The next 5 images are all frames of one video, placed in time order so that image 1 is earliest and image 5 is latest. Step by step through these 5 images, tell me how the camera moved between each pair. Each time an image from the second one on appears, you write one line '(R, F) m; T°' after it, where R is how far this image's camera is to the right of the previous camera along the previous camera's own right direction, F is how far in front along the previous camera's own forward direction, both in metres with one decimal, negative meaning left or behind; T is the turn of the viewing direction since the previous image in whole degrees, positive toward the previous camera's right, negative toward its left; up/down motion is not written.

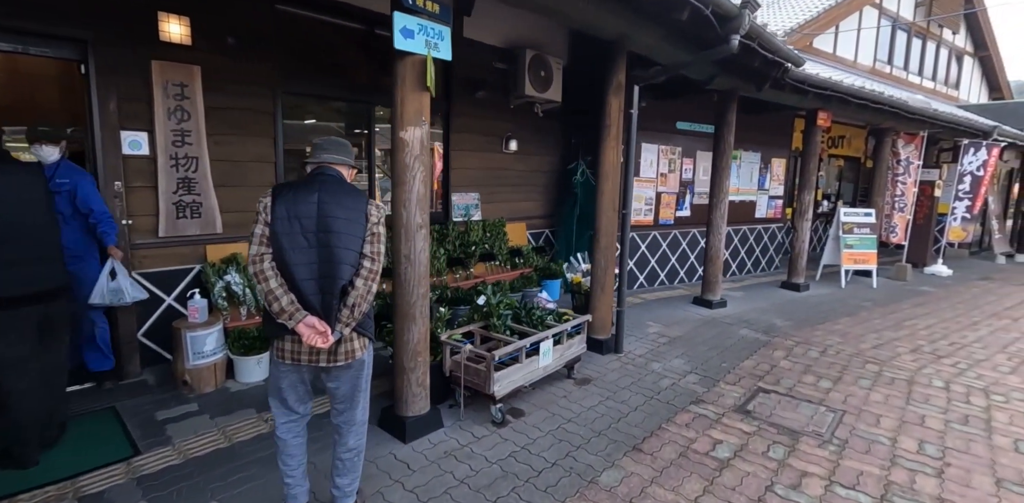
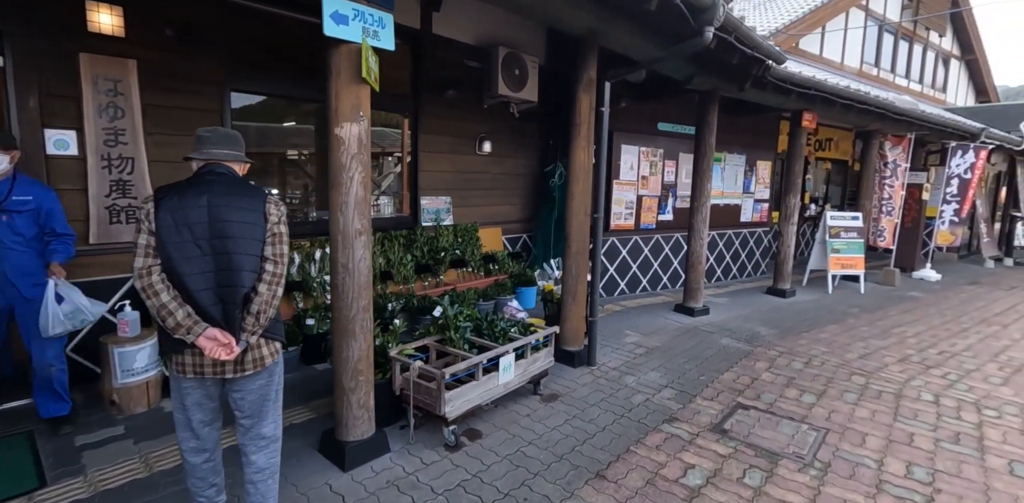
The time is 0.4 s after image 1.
(+0.2, +0.3) m; +1°
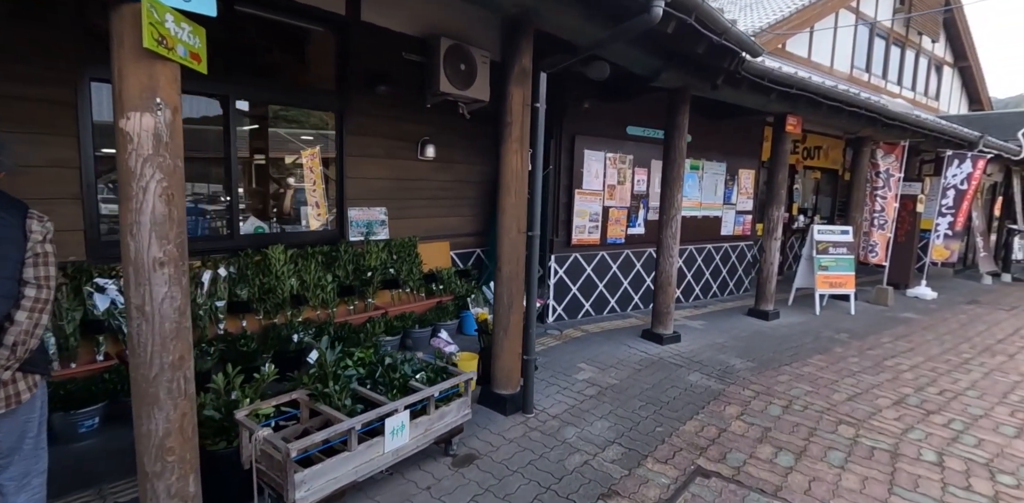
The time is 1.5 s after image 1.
(+0.5, +0.7) m; +1°
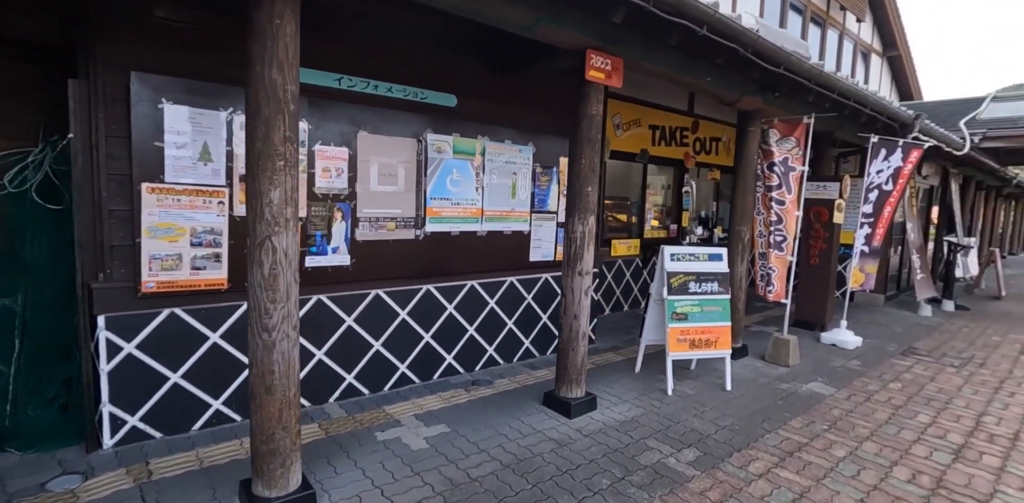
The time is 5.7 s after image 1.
(+2.5, +2.8) m; +4°
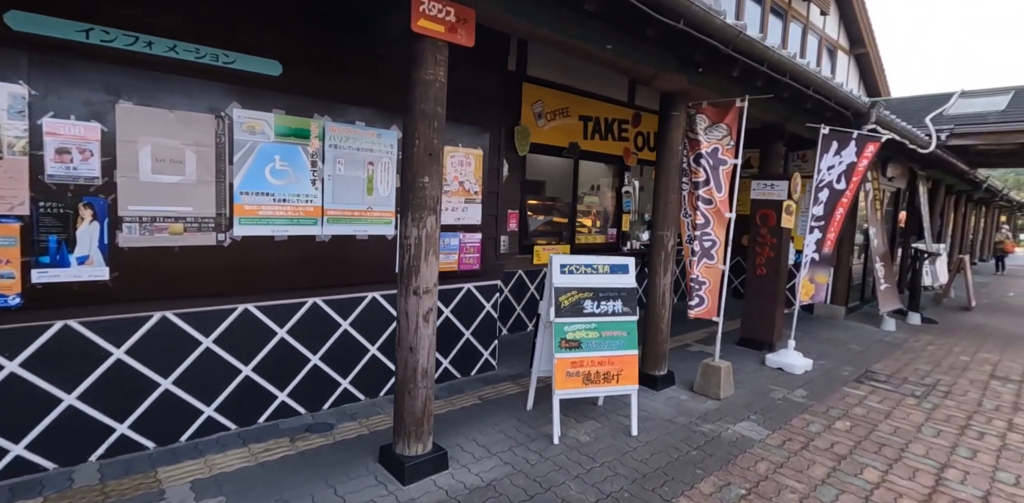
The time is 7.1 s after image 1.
(+0.9, +0.9) m; +1°
